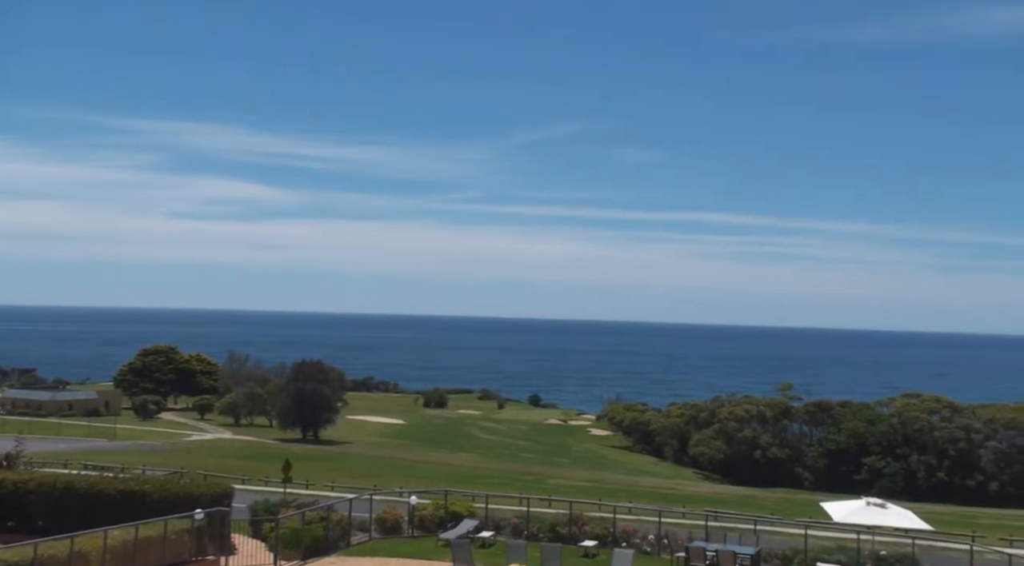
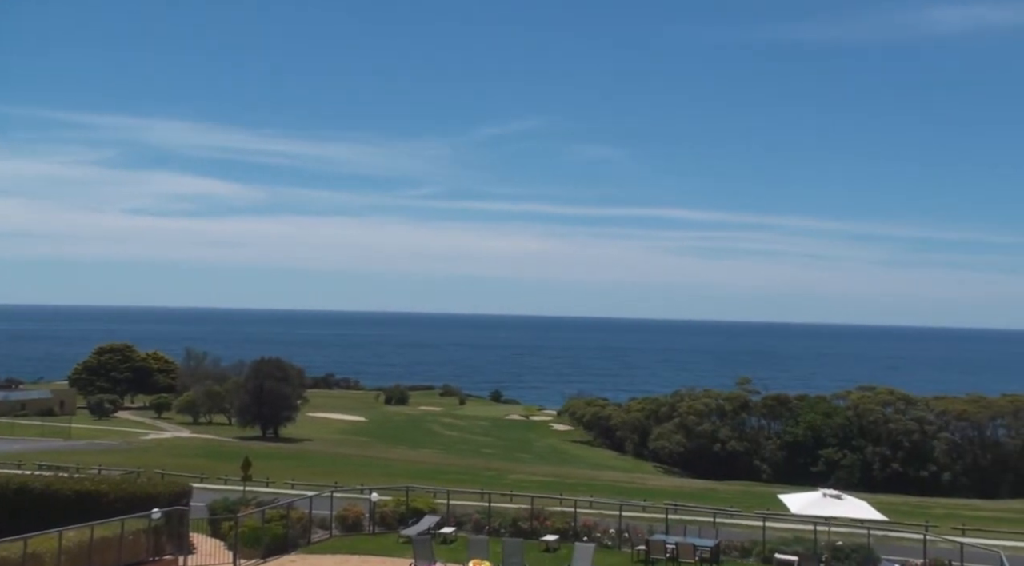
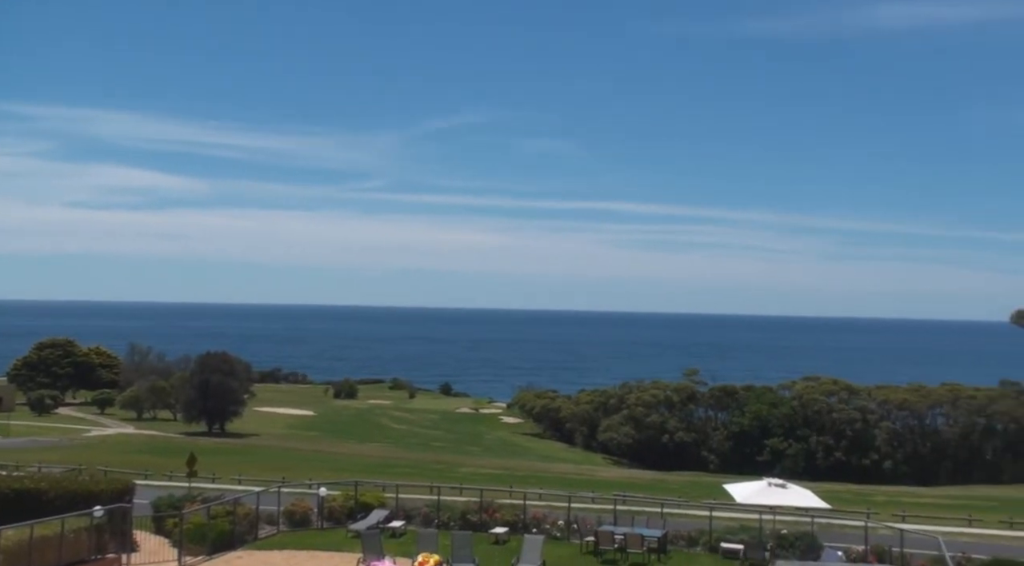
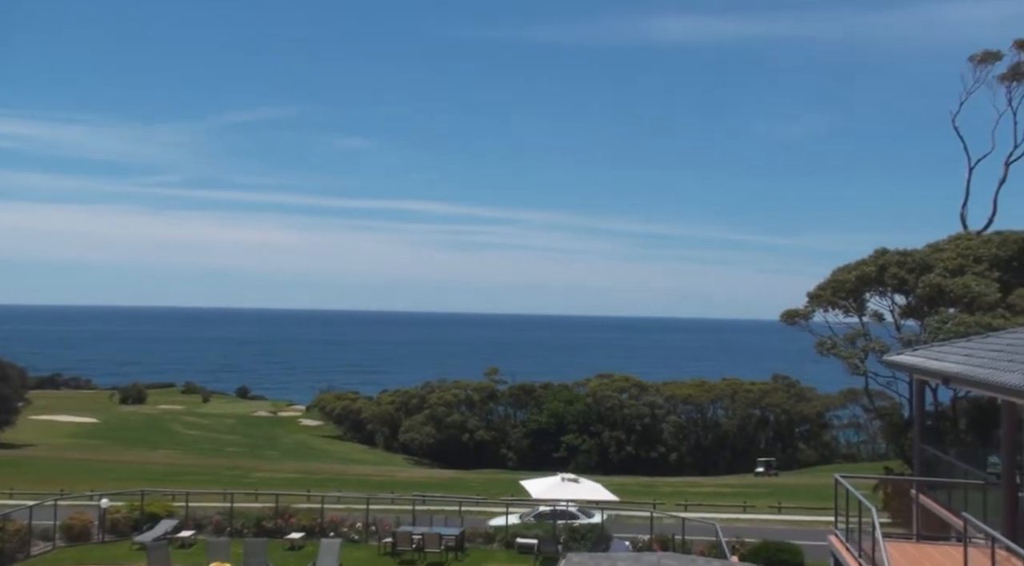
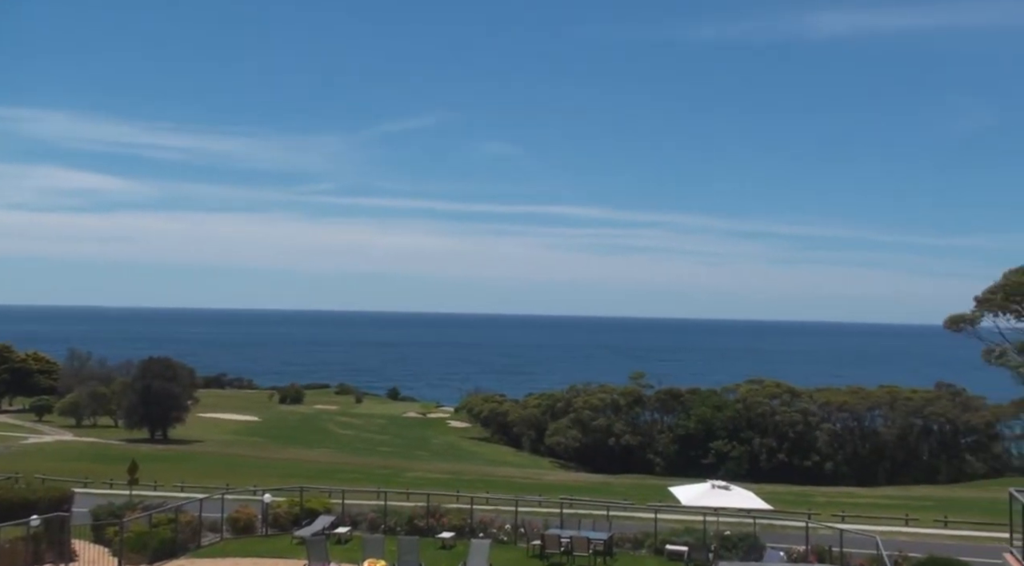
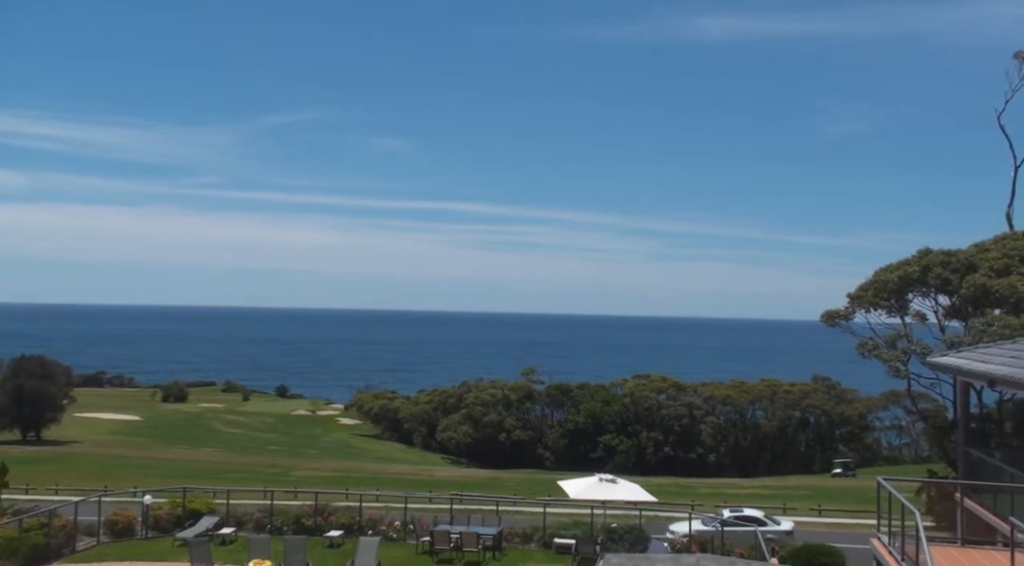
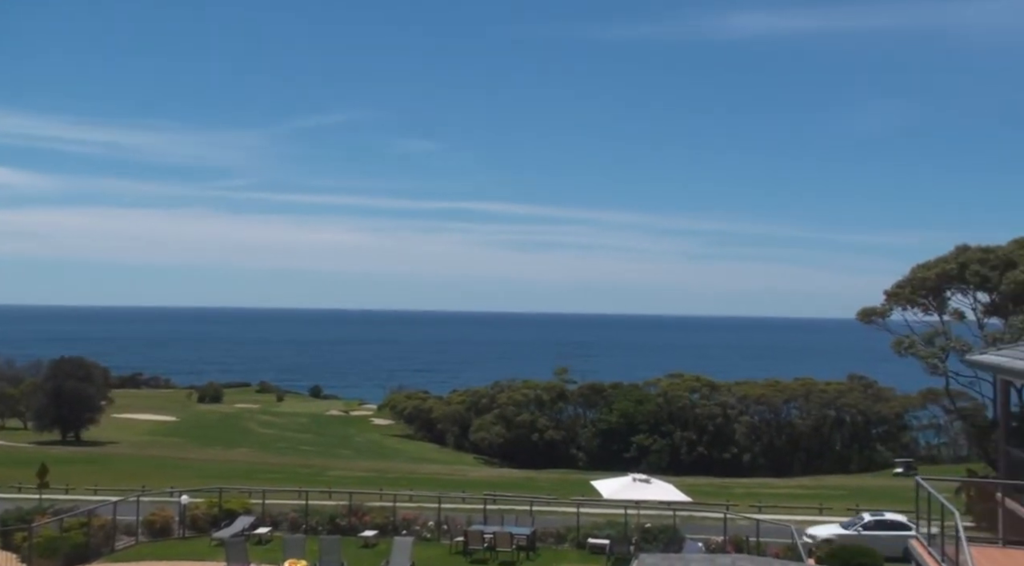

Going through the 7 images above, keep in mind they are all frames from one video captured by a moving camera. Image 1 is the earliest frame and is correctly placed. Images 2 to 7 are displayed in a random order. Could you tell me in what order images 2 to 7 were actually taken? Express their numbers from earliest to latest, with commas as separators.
2, 3, 5, 7, 6, 4
